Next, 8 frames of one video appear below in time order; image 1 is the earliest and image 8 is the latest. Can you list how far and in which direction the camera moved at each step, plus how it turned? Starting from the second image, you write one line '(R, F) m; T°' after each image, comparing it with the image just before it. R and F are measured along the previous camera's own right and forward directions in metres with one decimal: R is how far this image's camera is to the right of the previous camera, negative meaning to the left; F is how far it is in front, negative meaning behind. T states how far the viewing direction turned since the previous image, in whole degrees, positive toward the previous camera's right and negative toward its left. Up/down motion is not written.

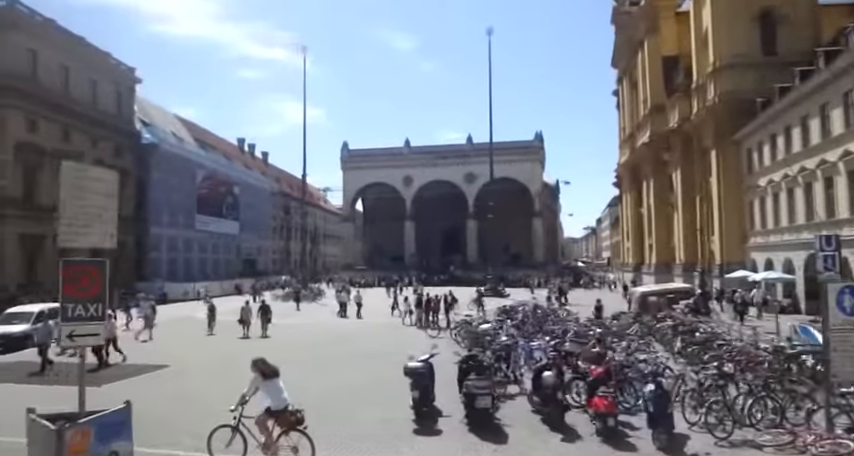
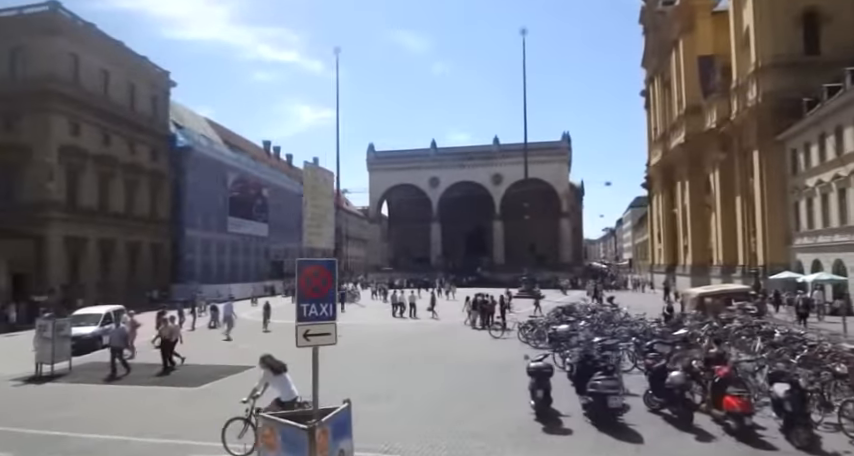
(-1.9, -0.1) m; -1°
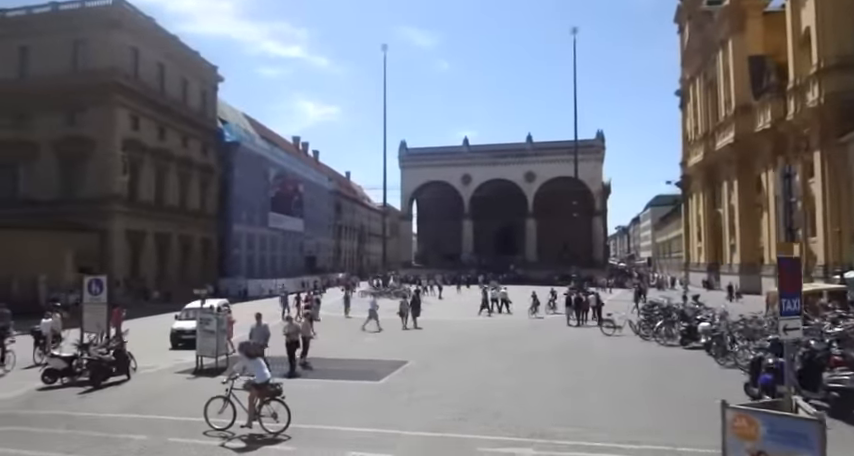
(-4.3, -0.1) m; 0°
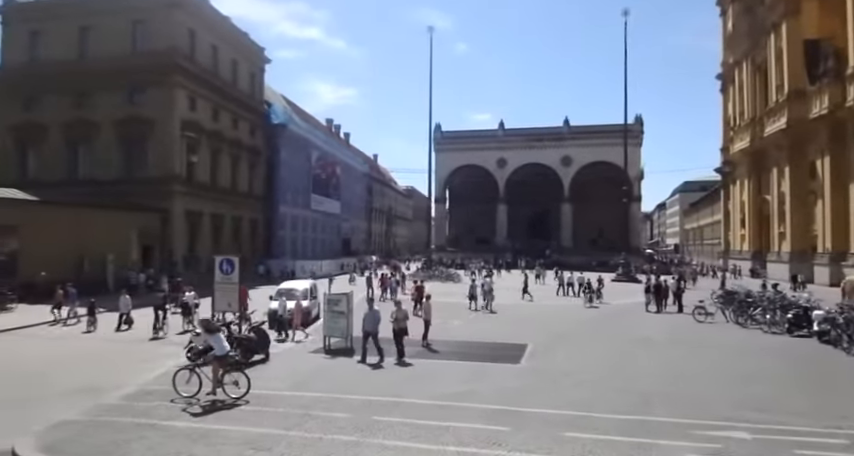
(-3.1, -0.1) m; -1°
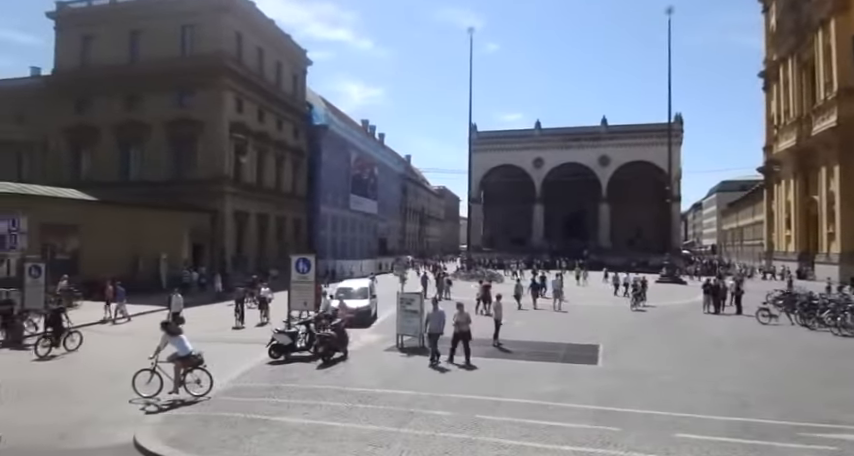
(-1.2, -0.1) m; -2°
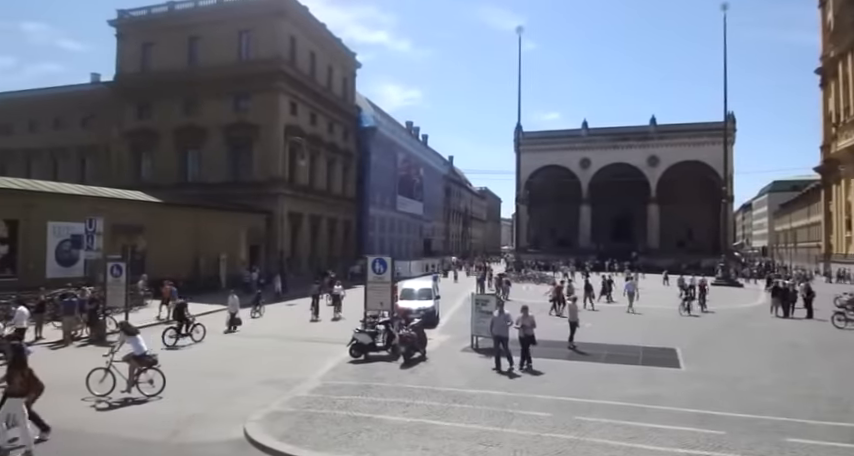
(-1.0, -0.1) m; -3°
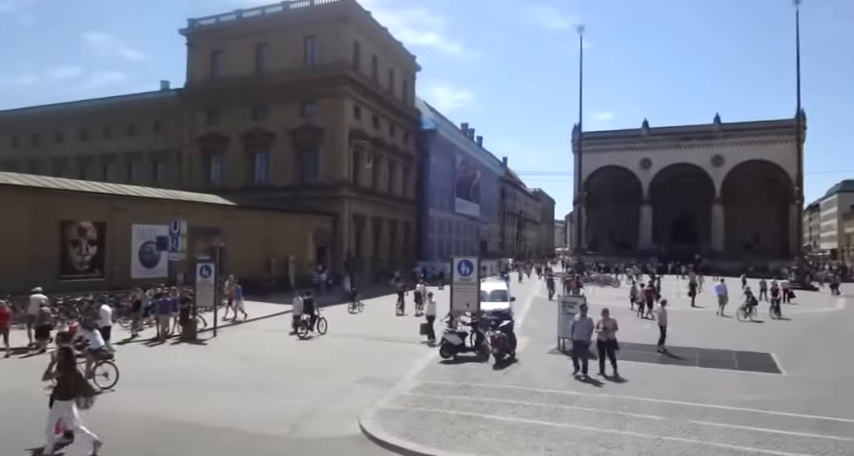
(-1.0, -0.2) m; -4°
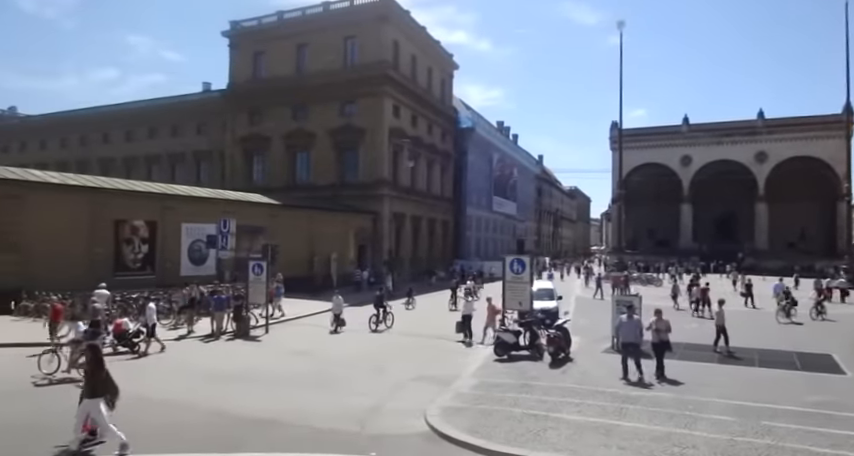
(-0.6, -0.1) m; -3°
